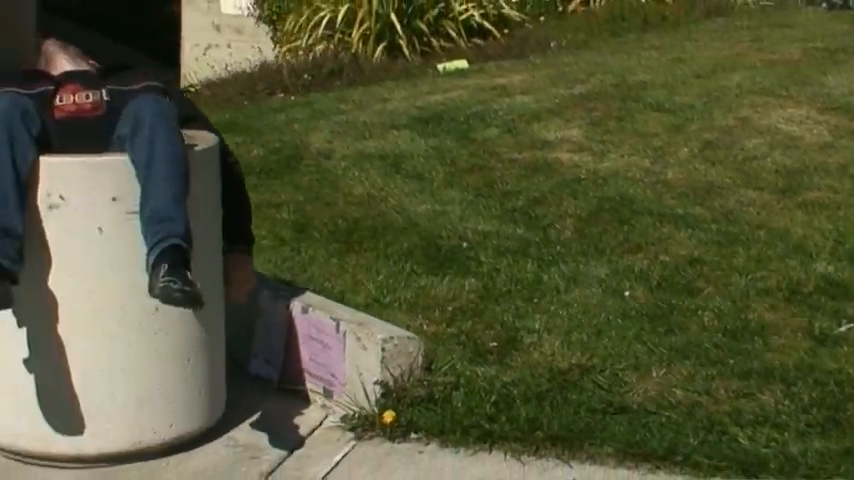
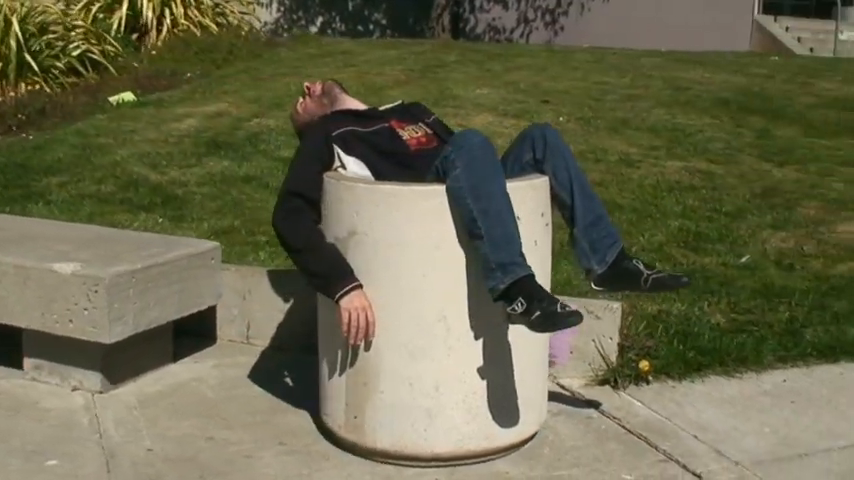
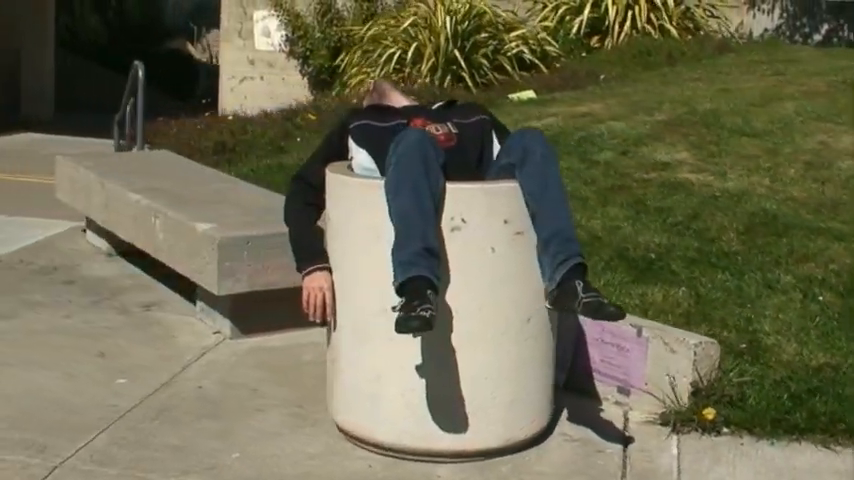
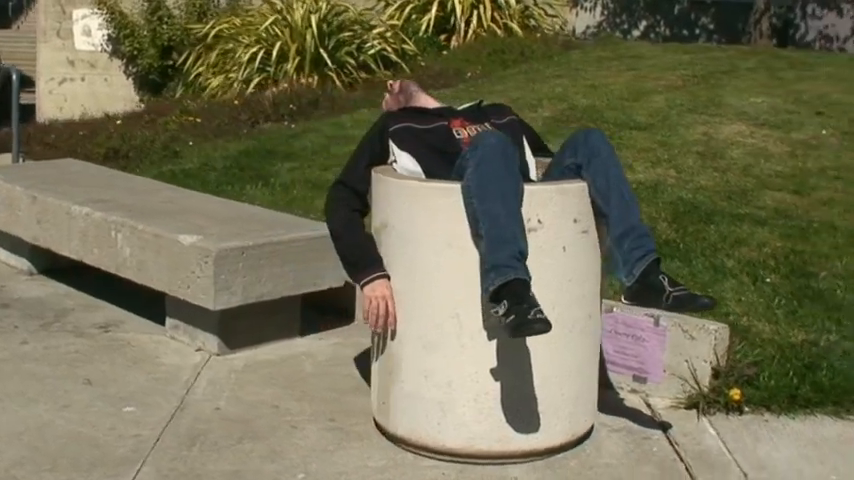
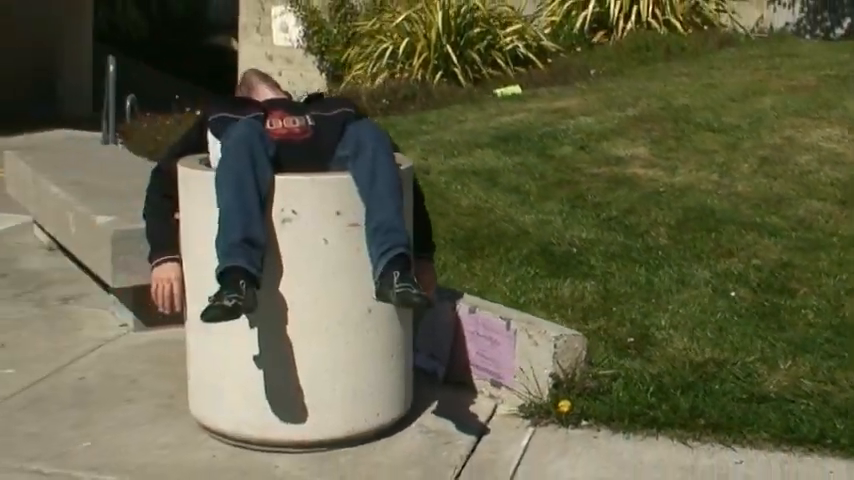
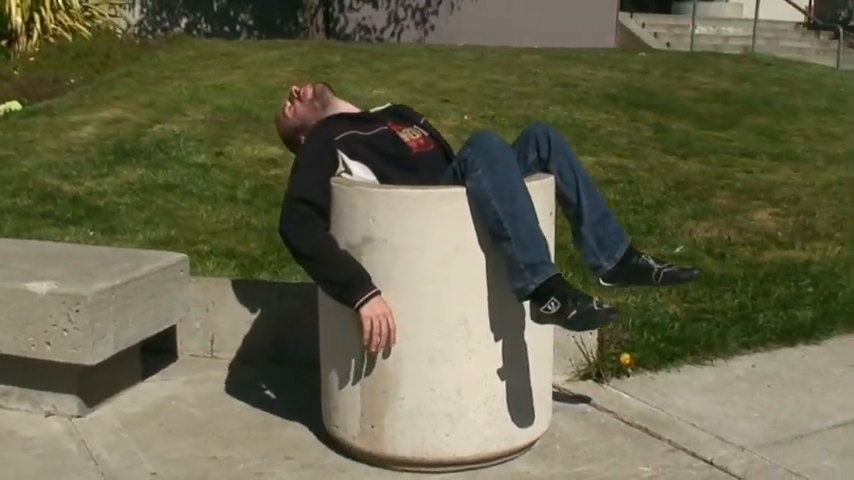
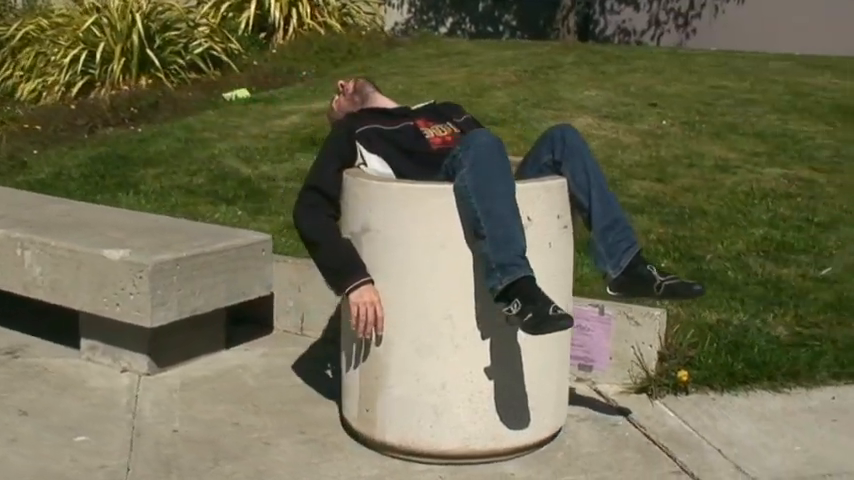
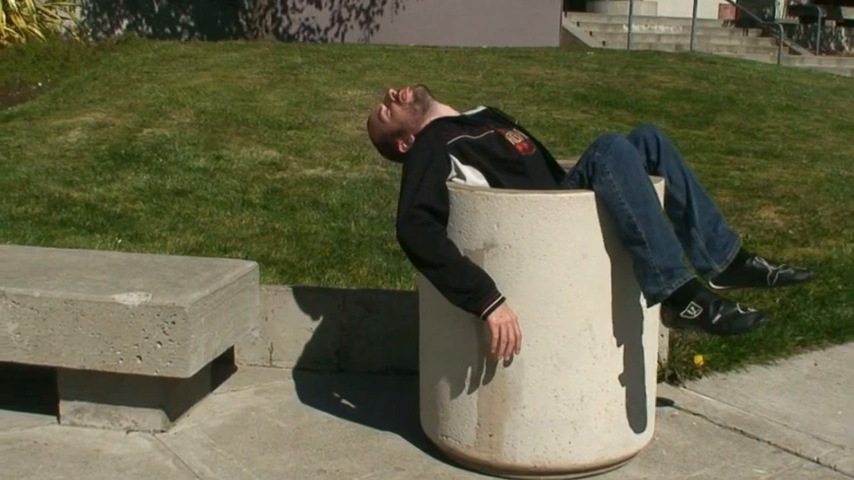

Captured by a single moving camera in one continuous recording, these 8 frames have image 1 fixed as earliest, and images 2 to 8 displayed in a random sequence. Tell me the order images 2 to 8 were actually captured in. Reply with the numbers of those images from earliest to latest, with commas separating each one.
5, 3, 4, 7, 2, 6, 8
